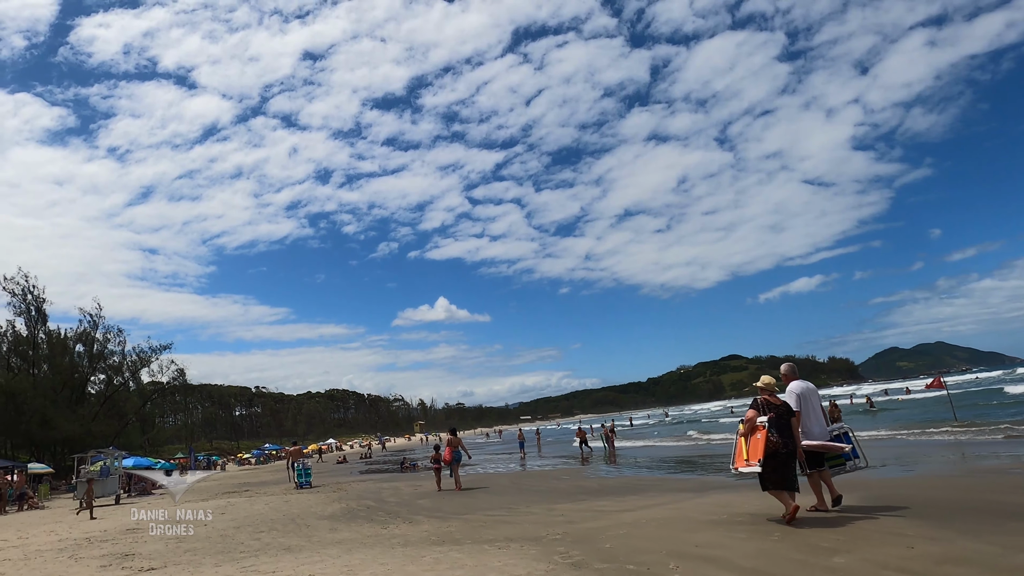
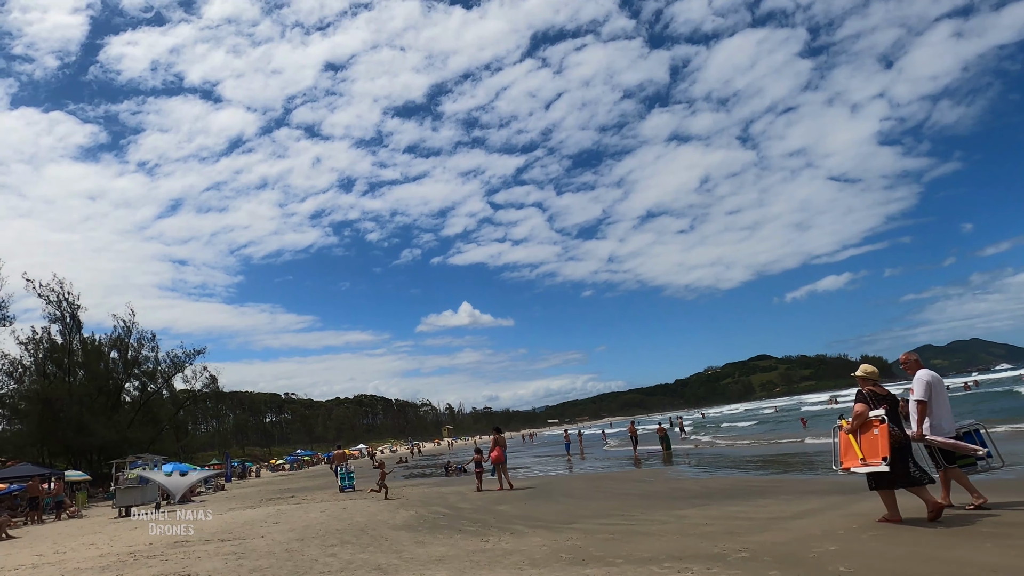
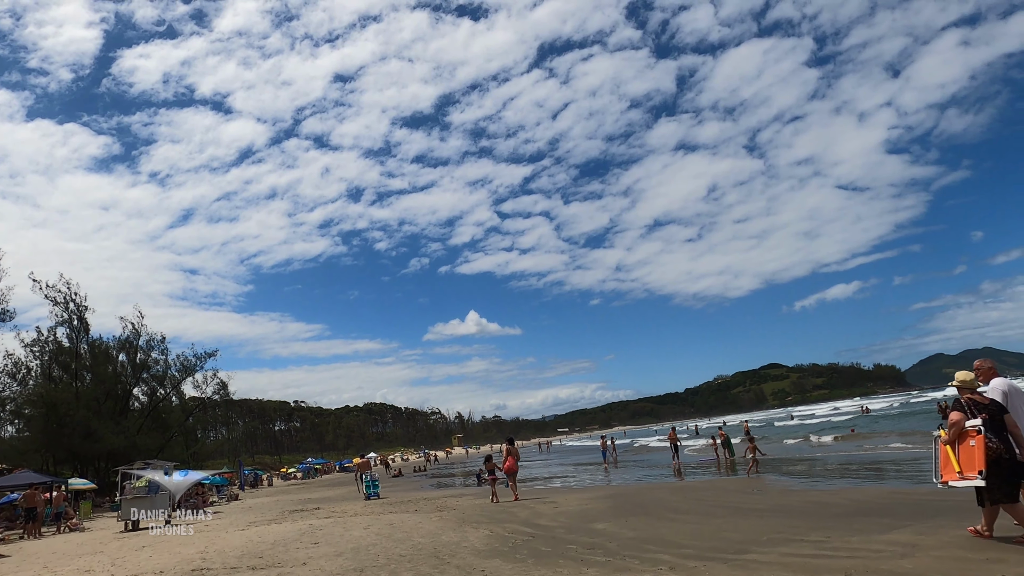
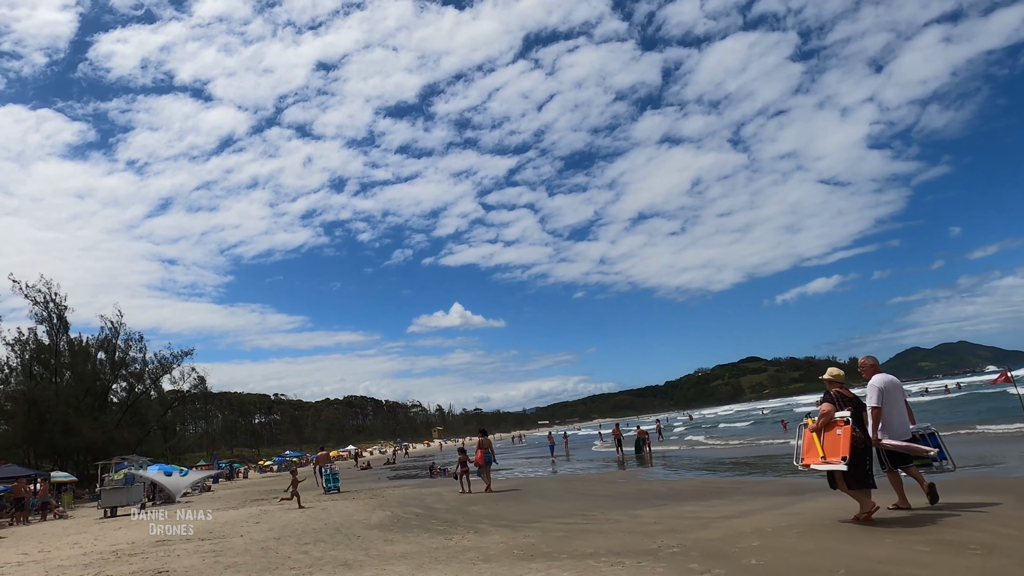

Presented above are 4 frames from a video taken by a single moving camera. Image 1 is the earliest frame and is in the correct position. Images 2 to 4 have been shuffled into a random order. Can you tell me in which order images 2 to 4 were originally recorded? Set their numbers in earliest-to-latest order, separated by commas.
4, 2, 3
